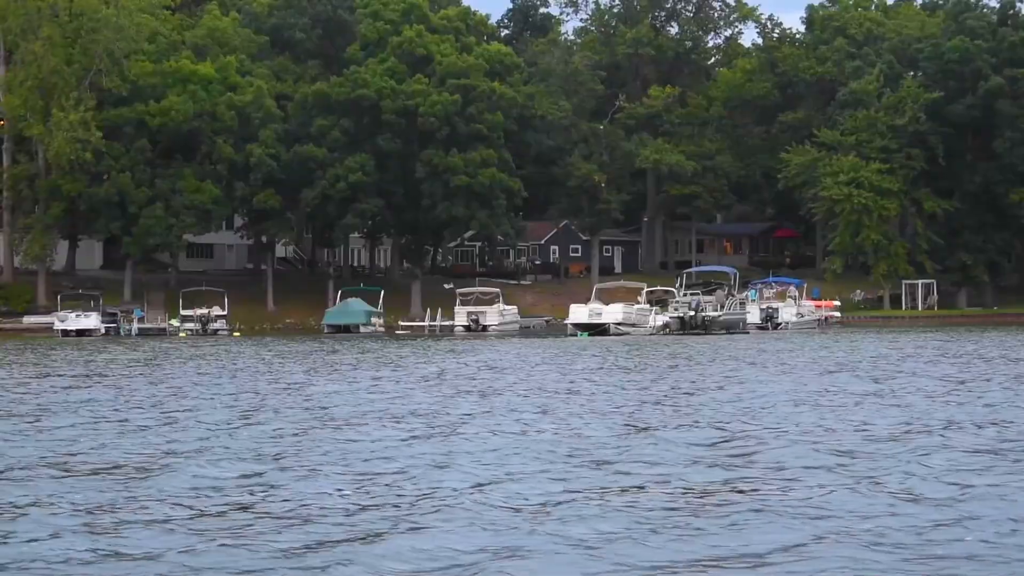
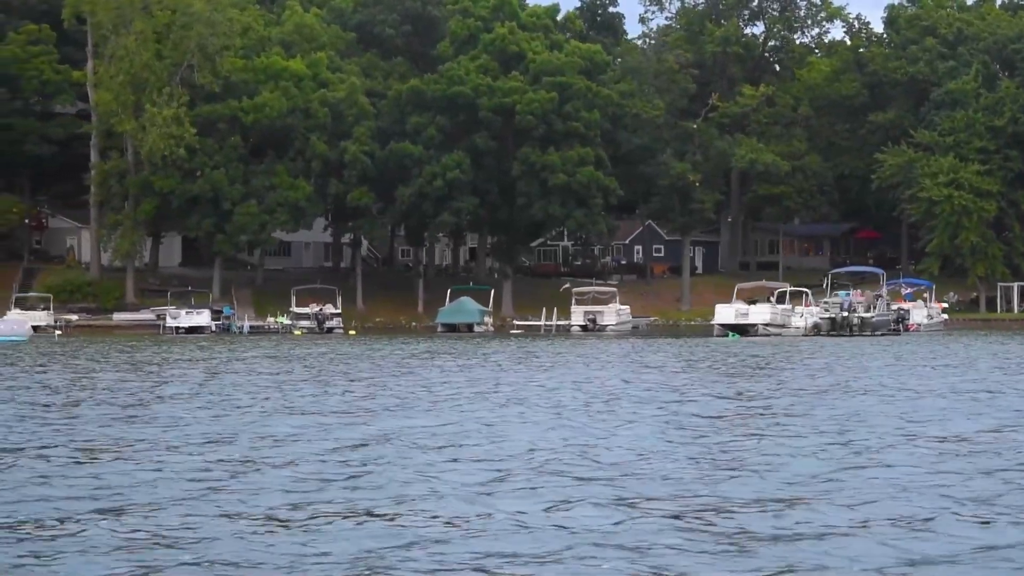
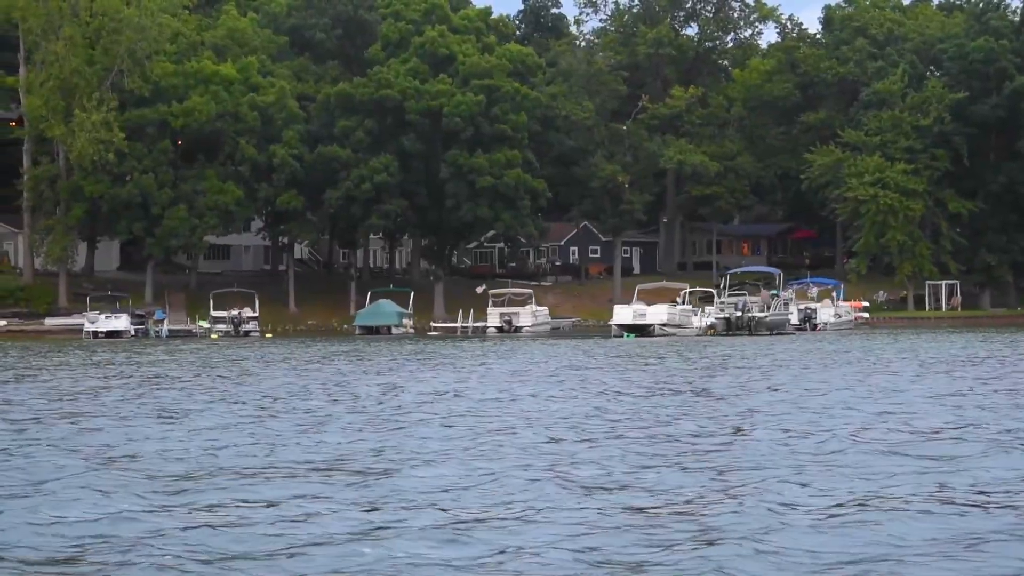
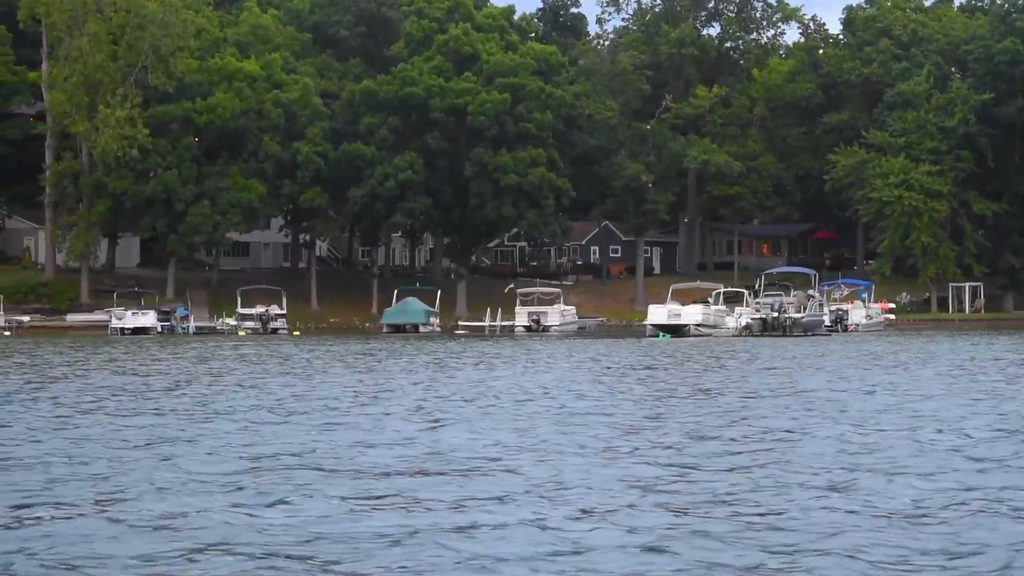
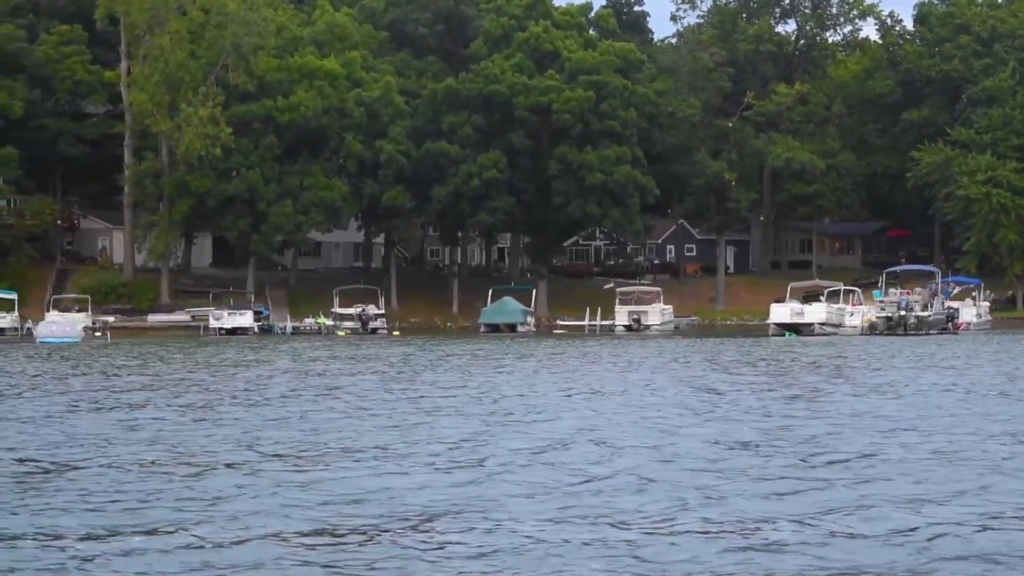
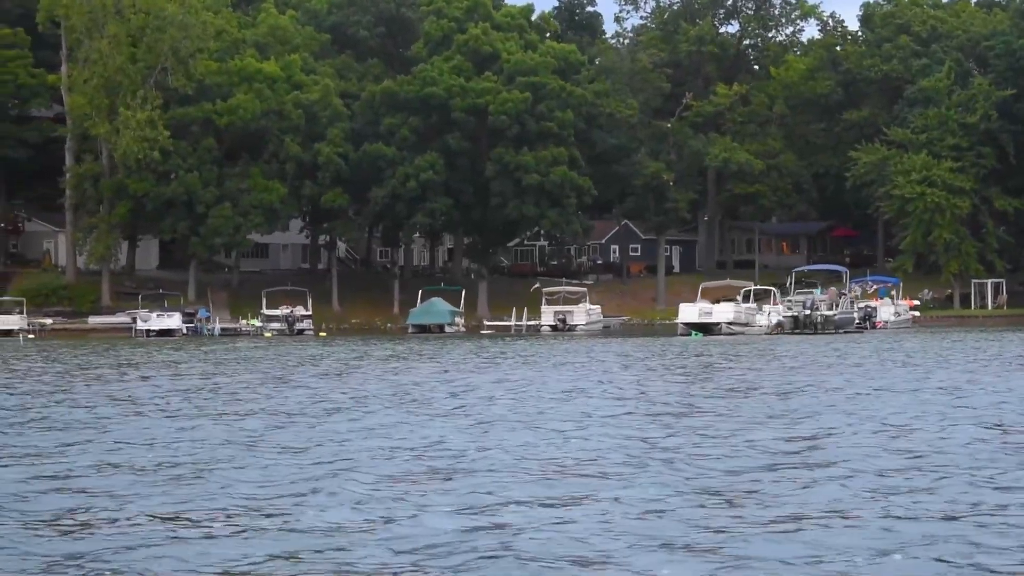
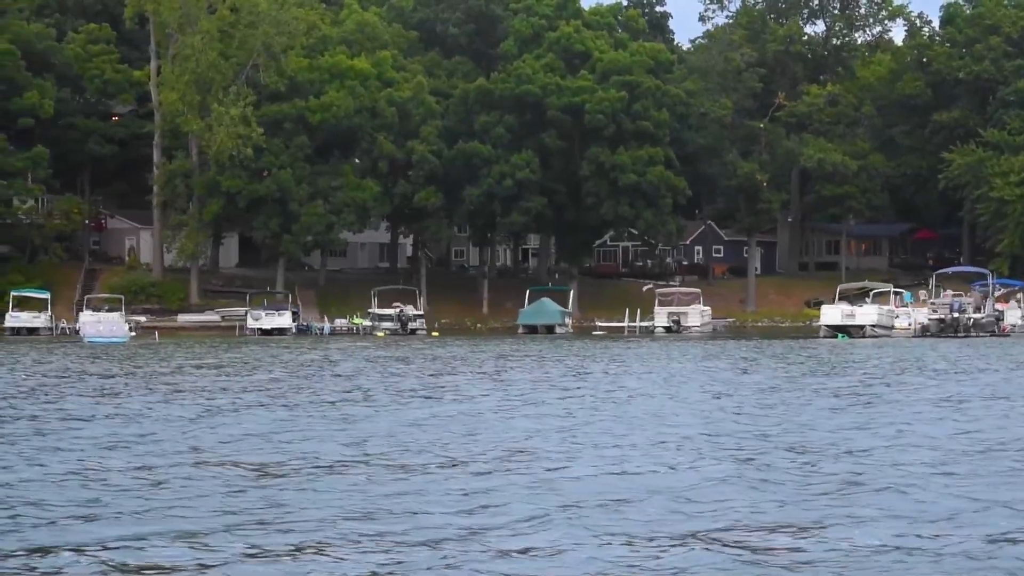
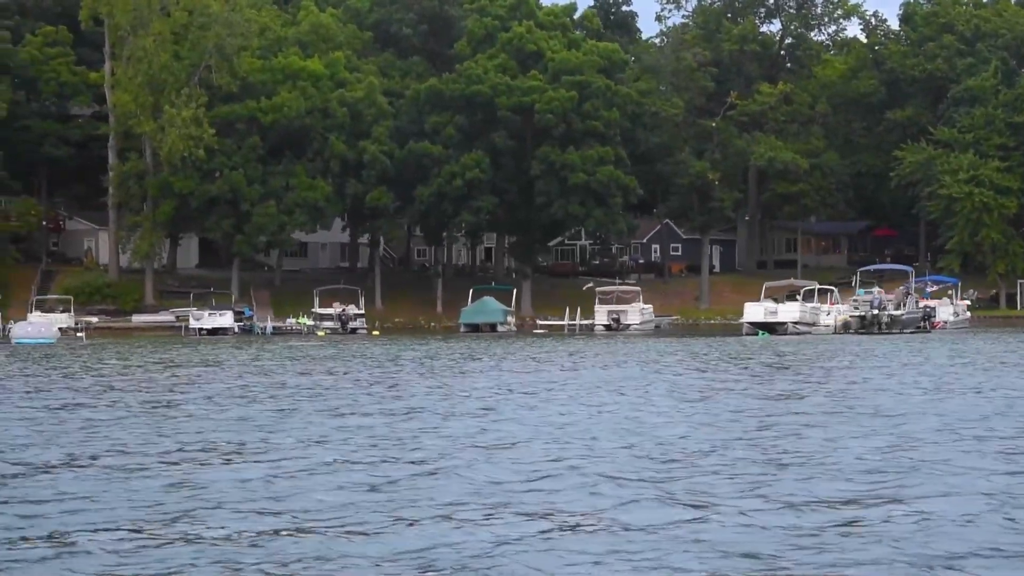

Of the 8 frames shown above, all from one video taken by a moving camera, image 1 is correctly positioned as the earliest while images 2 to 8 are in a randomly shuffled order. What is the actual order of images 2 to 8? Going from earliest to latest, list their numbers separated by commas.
3, 4, 6, 2, 8, 5, 7
